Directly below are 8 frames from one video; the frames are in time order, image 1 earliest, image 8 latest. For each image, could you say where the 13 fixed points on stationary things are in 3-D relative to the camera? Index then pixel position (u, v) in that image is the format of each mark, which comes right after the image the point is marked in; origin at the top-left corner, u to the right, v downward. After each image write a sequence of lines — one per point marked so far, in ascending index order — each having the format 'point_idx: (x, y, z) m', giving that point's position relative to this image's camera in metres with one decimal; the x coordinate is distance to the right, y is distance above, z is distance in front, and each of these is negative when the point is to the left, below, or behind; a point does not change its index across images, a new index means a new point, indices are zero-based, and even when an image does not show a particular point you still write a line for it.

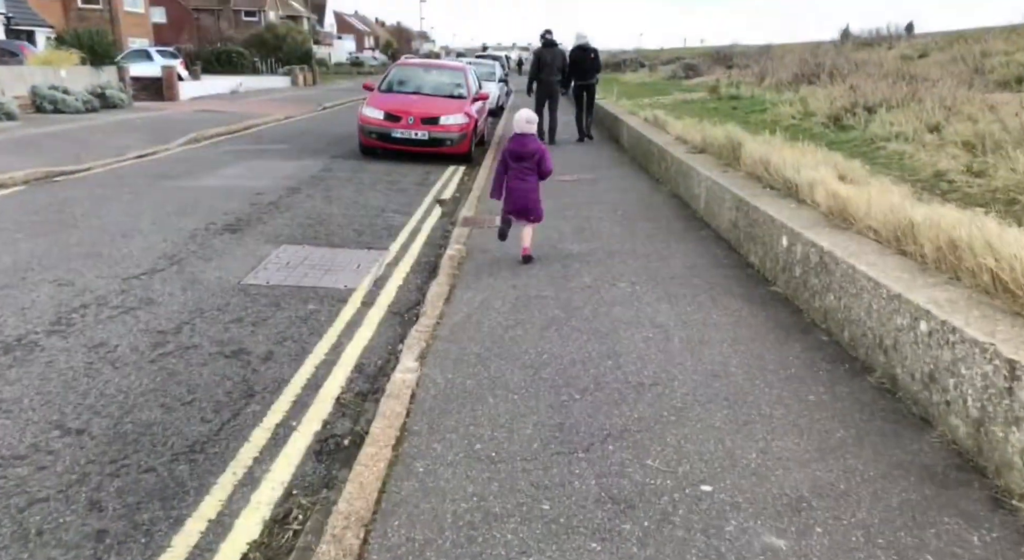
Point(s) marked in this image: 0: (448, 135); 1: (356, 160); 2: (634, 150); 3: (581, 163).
0: (-1.1, +2.4, +12.8) m
1: (-2.5, +1.9, +12.8) m
2: (+1.9, +2.0, +12.3) m
3: (+1.0, +1.9, +12.4) m
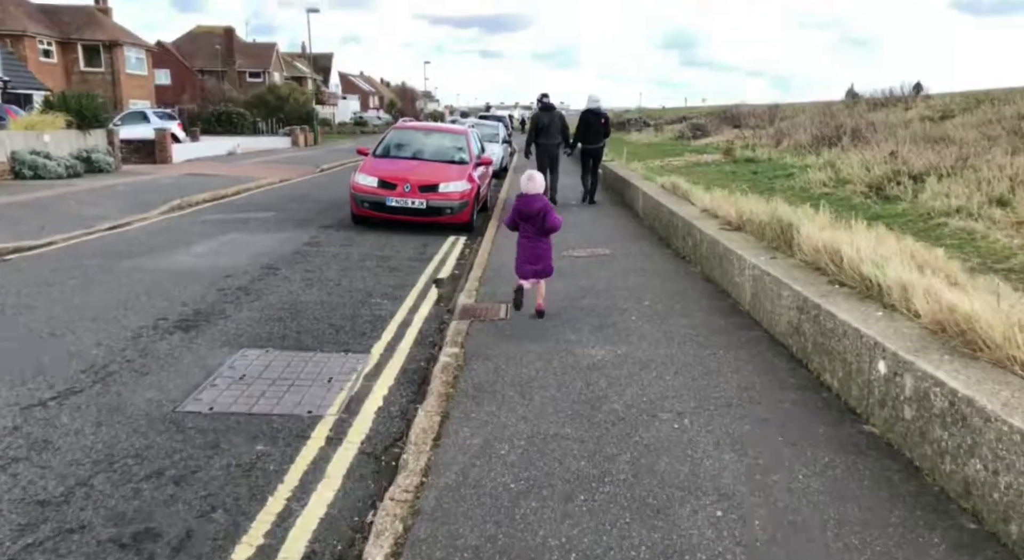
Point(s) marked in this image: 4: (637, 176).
0: (-1.0, +1.2, +11.8) m
1: (-2.4, +0.7, +11.7) m
2: (+2.0, +0.9, +11.3) m
3: (+1.1, +0.7, +11.3) m
4: (+2.4, +2.0, +15.0) m
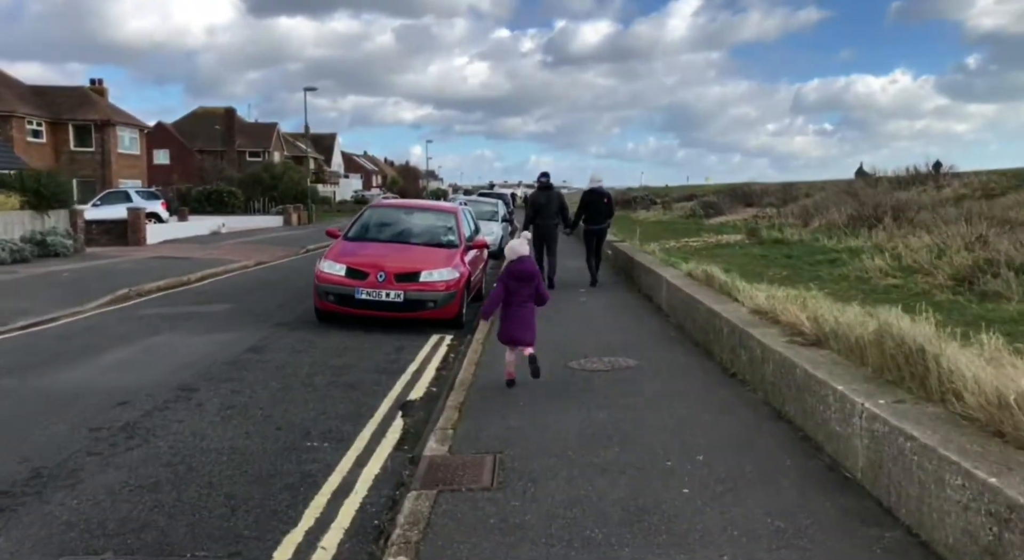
0: (-1.0, -0.2, +9.8) m
1: (-2.5, -0.6, +9.7) m
2: (+1.9, -0.4, +9.2) m
3: (+1.1, -0.6, +9.2) m
4: (+2.4, +0.3, +13.0) m
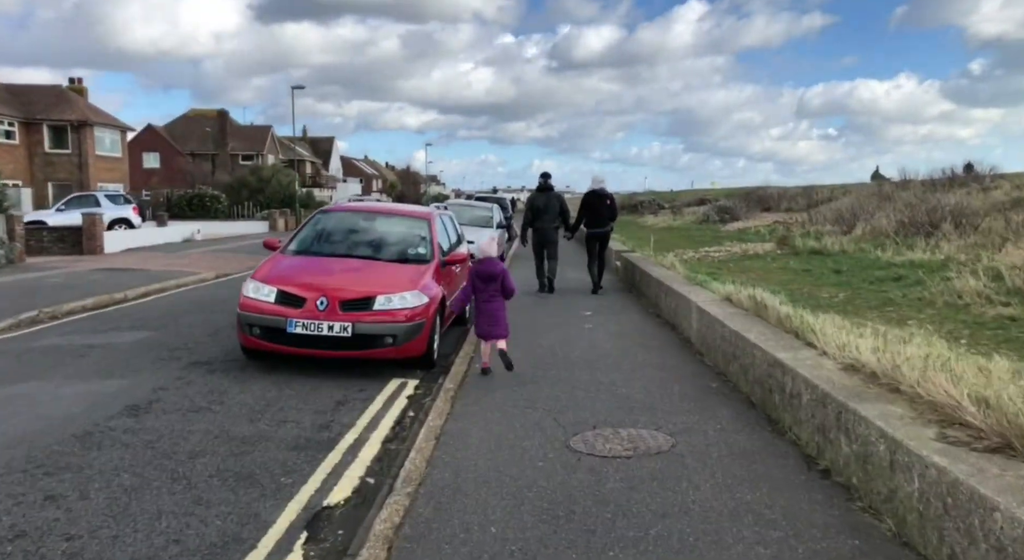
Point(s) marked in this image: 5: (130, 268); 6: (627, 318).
0: (-1.2, -0.4, +7.4) m
1: (-2.6, -0.9, +7.3) m
2: (+1.8, -0.7, +6.9) m
3: (+0.9, -0.9, +6.9) m
4: (+2.2, +0.1, +10.7) m
5: (-8.5, +0.3, +17.6) m
6: (+1.5, -0.5, +10.1) m
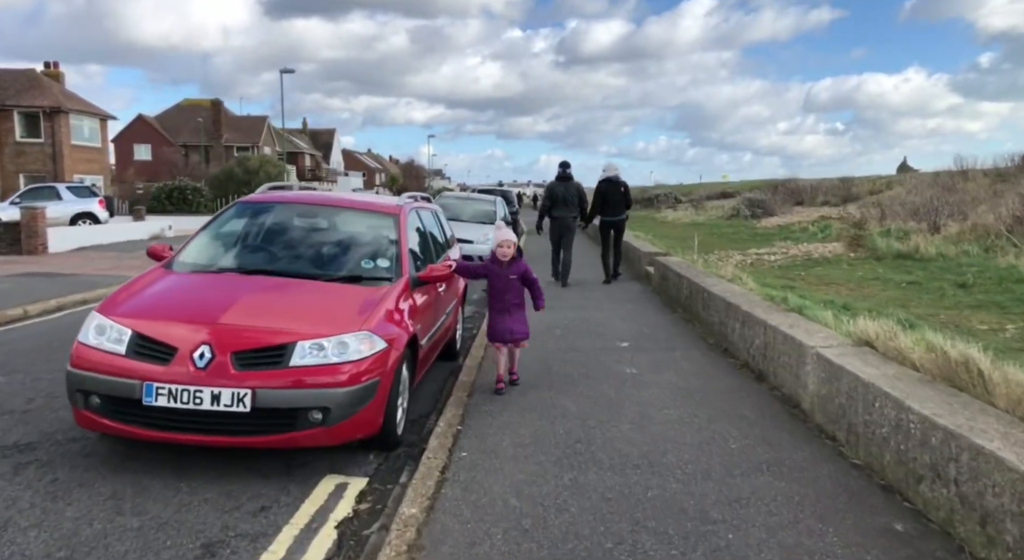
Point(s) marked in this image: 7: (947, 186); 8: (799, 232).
0: (-1.1, -0.6, +4.5) m
1: (-2.6, -1.1, +4.4) m
2: (+1.8, -0.9, +3.9) m
3: (+1.0, -1.1, +3.9) m
4: (+2.3, -0.1, +7.7) m
5: (-8.4, +0.2, +14.7) m
6: (+1.5, -0.7, +7.1) m
7: (+10.3, +2.2, +18.8) m
8: (+6.2, +1.0, +17.1) m
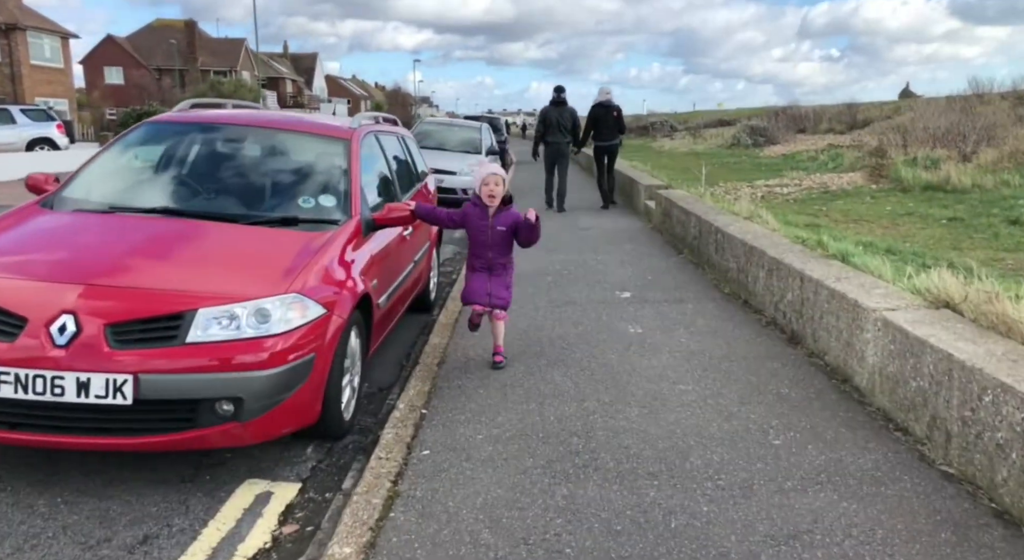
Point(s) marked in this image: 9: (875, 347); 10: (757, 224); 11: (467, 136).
0: (-1.2, -0.4, +3.3) m
1: (-2.7, -0.8, +3.3) m
2: (+1.7, -0.7, +2.8) m
3: (+0.9, -0.9, +2.9) m
4: (+2.2, +0.4, +6.6) m
5: (-8.6, +1.2, +13.3) m
6: (+1.4, -0.2, +6.0) m
7: (+10.0, +3.7, +17.5) m
8: (+5.9, +2.4, +15.8) m
9: (+1.8, -0.3, +3.9) m
10: (+2.2, +0.5, +7.1) m
11: (-0.9, +2.9, +15.8) m
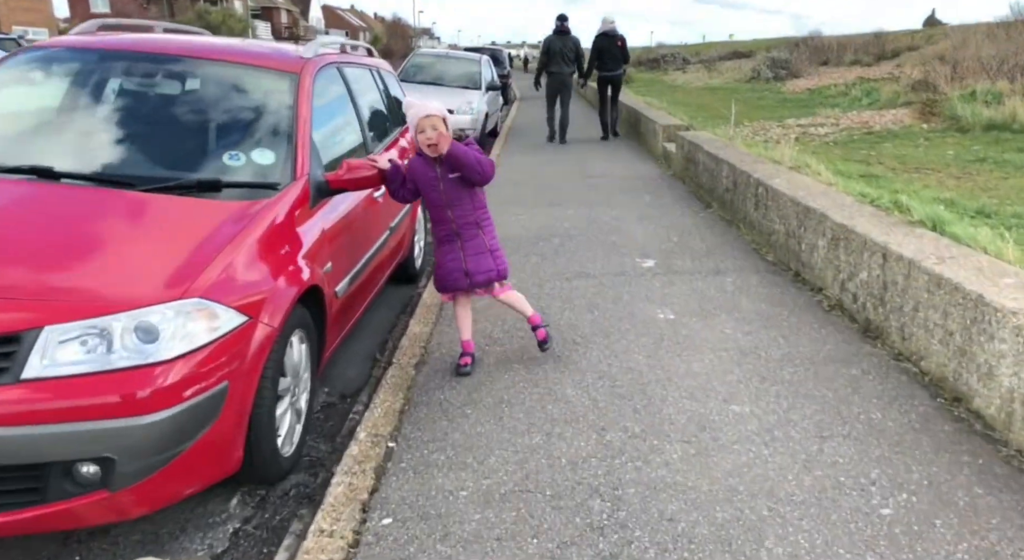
0: (-1.3, -0.4, +2.3) m
1: (-2.7, -0.9, +2.3) m
2: (+1.7, -0.8, +1.7) m
3: (+0.8, -0.9, +1.8) m
4: (+2.2, +0.6, +5.4) m
5: (-8.6, +2.0, +12.2) m
6: (+1.4, 0.0, +4.9) m
7: (+10.0, +4.8, +16.0) m
8: (+6.0, +3.3, +14.4) m
9: (+1.8, -0.3, +2.8) m
10: (+2.2, +0.8, +5.9) m
11: (-0.9, +3.8, +14.5) m
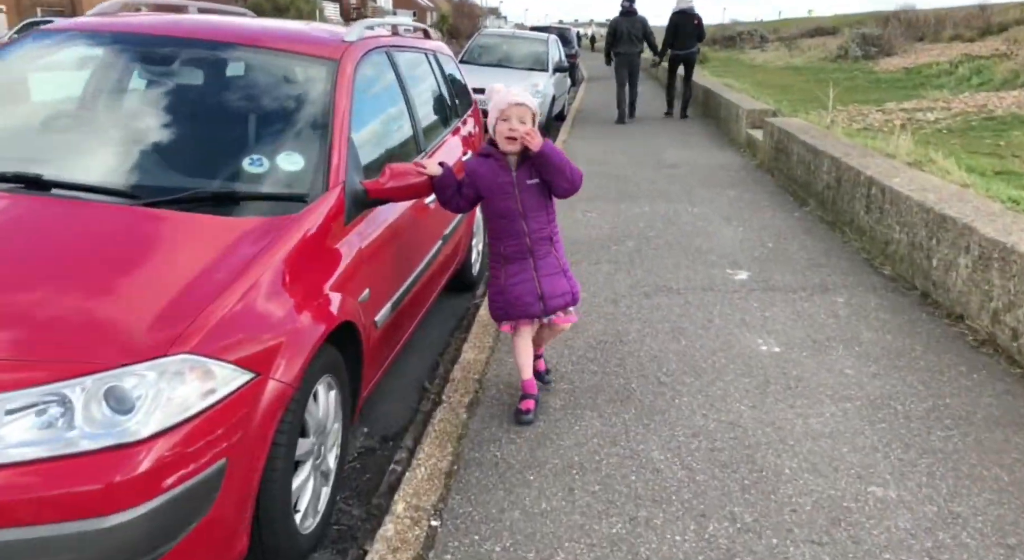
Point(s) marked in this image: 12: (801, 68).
0: (-1.1, -0.6, +1.7) m
1: (-2.5, -1.0, +1.8) m
2: (+1.8, -0.9, +1.0) m
3: (+1.0, -1.1, +1.1) m
4: (+2.6, +0.5, +4.5) m
5: (-7.5, +2.2, +12.1) m
6: (+1.8, -0.1, +4.1) m
7: (+11.3, +4.9, +14.4) m
8: (+7.1, +3.4, +13.2) m
9: (+2.0, -0.5, +2.0) m
10: (+2.6, +0.7, +5.0) m
11: (+0.3, +4.0, +13.7) m
12: (+7.2, +5.3, +19.7) m
